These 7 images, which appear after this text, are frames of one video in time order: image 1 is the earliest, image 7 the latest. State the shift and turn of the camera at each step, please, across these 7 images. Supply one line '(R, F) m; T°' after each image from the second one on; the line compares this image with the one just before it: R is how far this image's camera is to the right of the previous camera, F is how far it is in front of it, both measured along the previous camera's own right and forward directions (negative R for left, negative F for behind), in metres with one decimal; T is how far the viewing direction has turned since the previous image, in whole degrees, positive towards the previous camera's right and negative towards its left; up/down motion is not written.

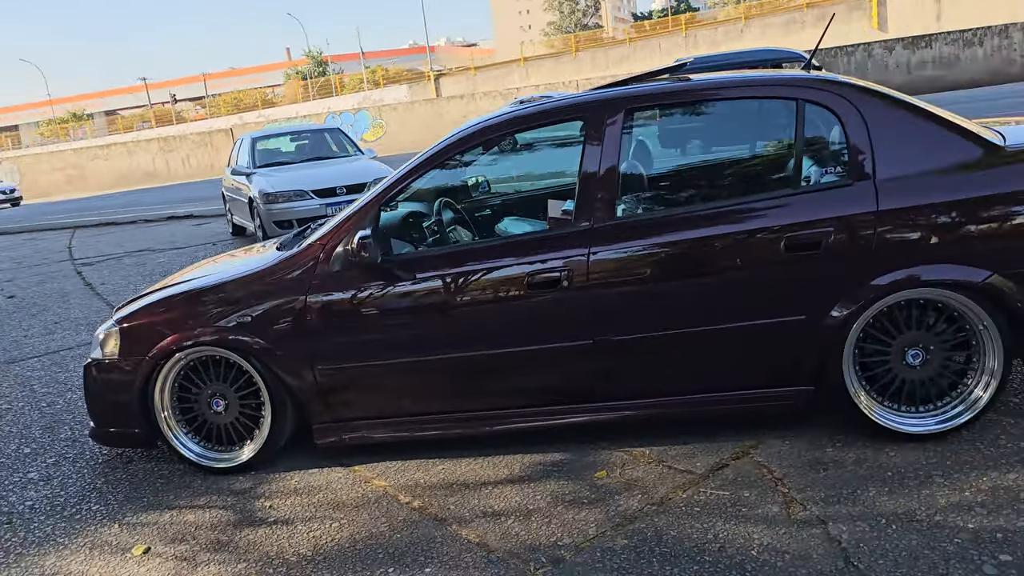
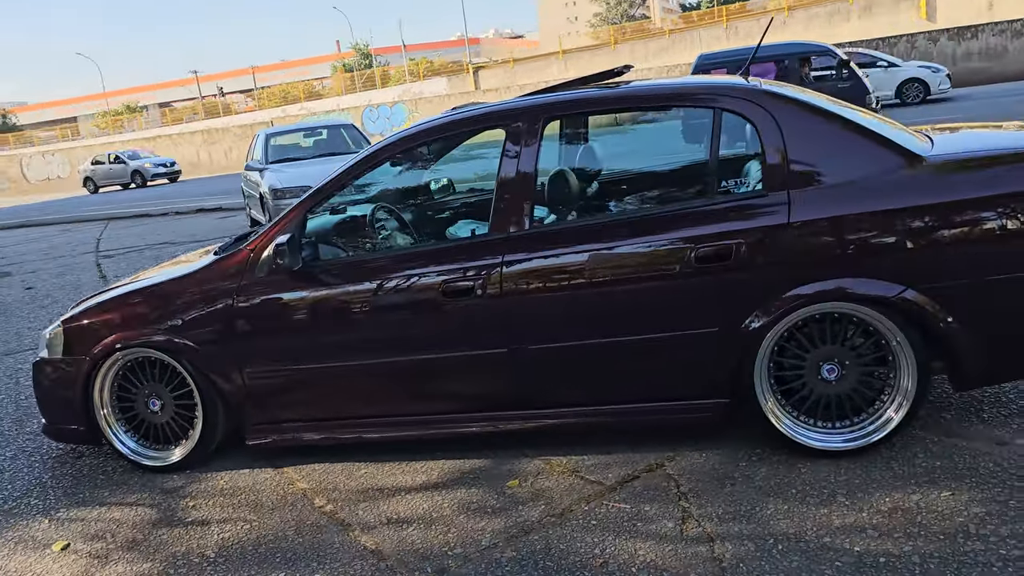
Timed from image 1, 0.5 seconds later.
(+0.5, 0.0) m; -3°
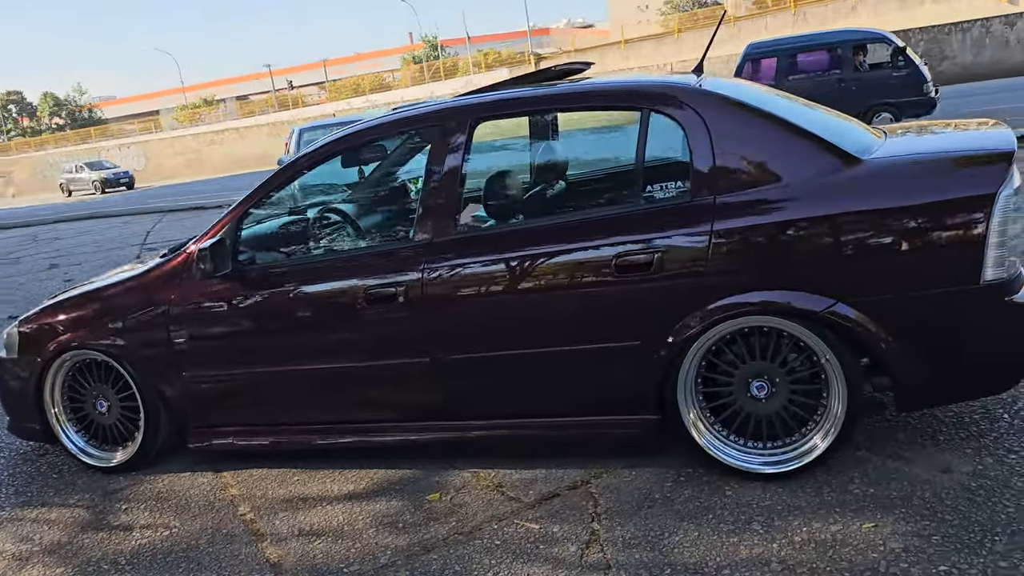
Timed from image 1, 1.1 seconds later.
(+0.5, +0.1) m; -5°
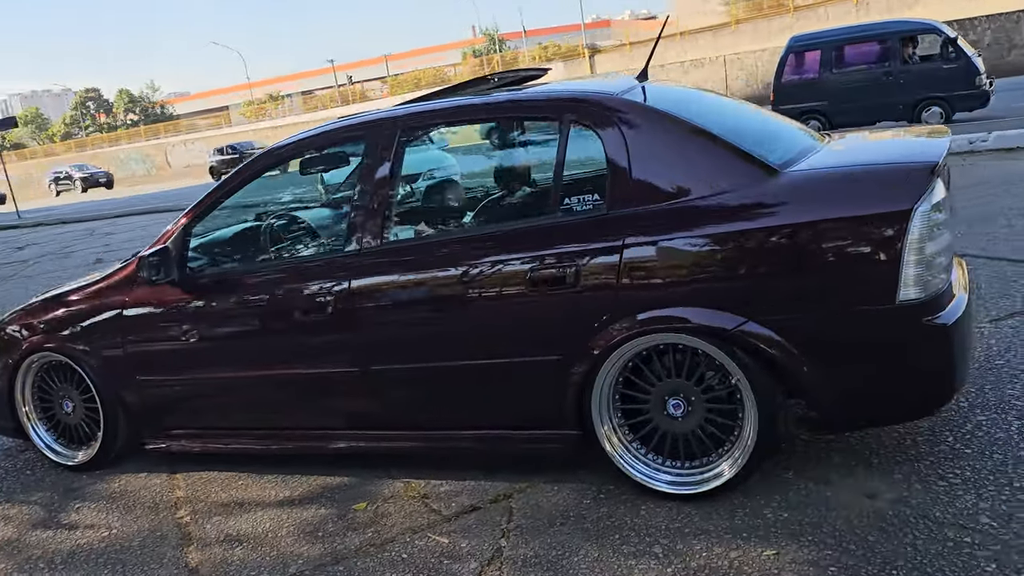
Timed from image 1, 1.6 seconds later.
(+0.5, 0.0) m; -4°
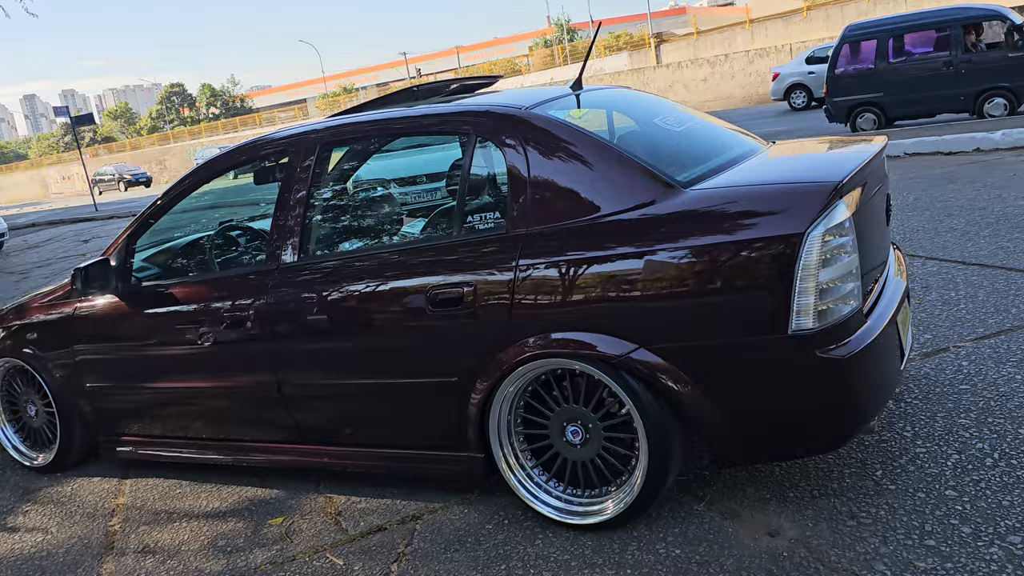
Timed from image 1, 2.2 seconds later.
(+0.5, +0.1) m; -5°
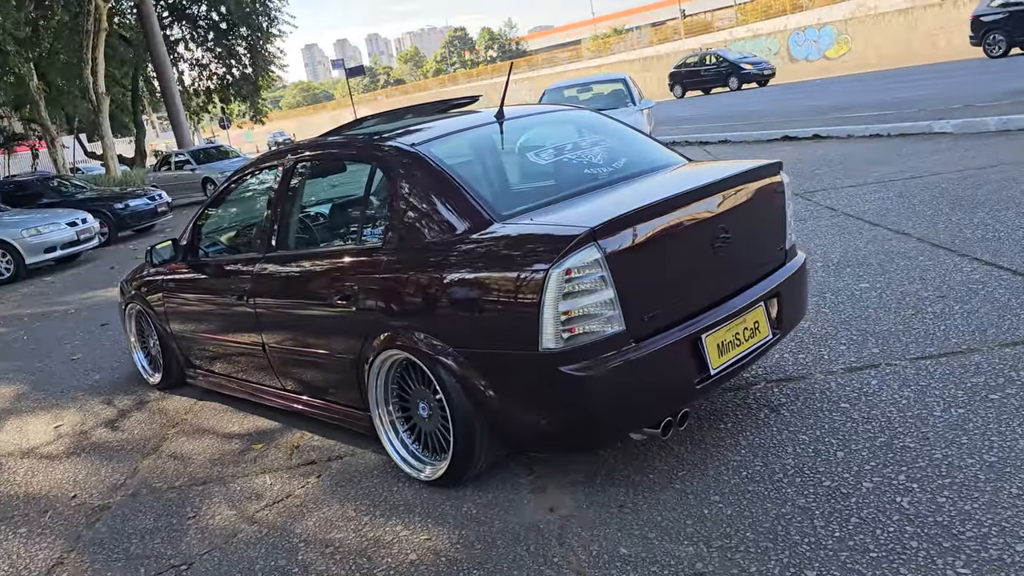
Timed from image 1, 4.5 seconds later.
(+1.5, -0.4) m; -18°
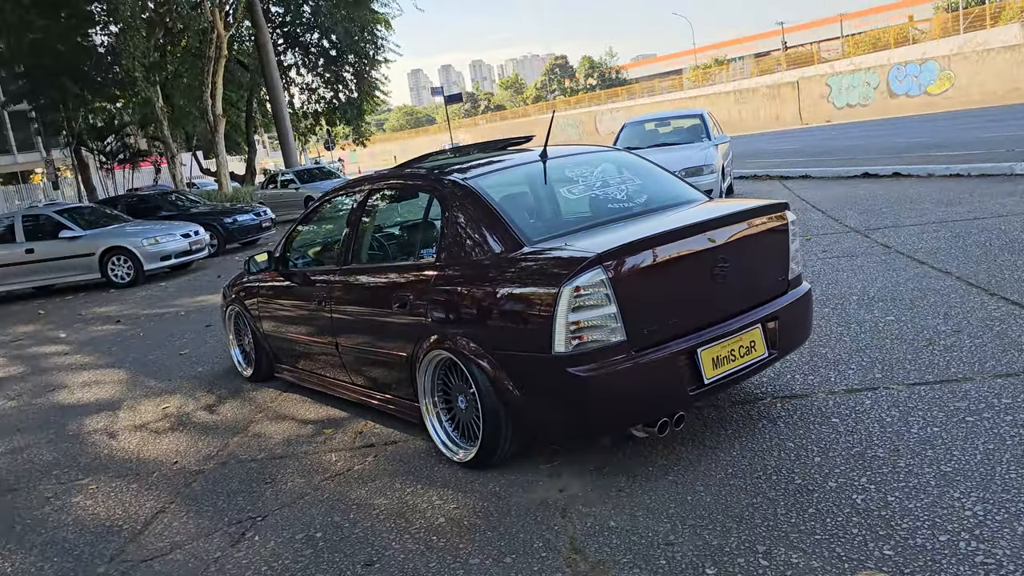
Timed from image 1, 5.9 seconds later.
(+0.3, -0.6) m; -6°
